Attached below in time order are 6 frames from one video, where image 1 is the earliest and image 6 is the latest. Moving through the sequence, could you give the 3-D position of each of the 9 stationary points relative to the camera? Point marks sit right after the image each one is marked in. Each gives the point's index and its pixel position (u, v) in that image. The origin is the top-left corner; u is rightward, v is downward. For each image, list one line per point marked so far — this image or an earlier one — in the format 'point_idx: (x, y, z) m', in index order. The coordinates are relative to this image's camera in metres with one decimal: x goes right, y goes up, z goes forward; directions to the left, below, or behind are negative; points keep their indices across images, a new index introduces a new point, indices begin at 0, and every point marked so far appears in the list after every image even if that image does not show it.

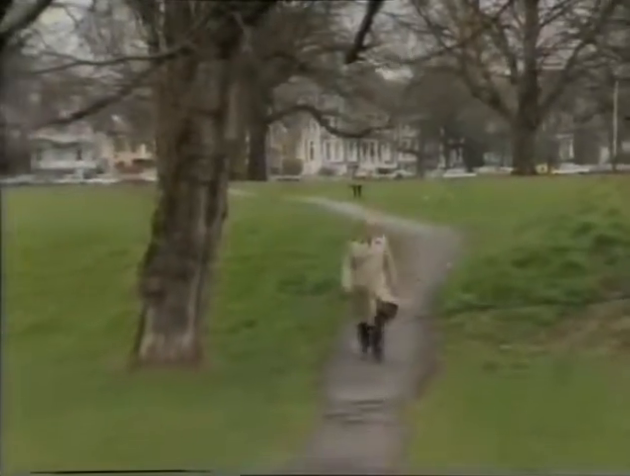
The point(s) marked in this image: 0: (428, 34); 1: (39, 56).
0: (+0.5, +0.9, +6.3) m
1: (-1.1, +0.7, +5.9) m
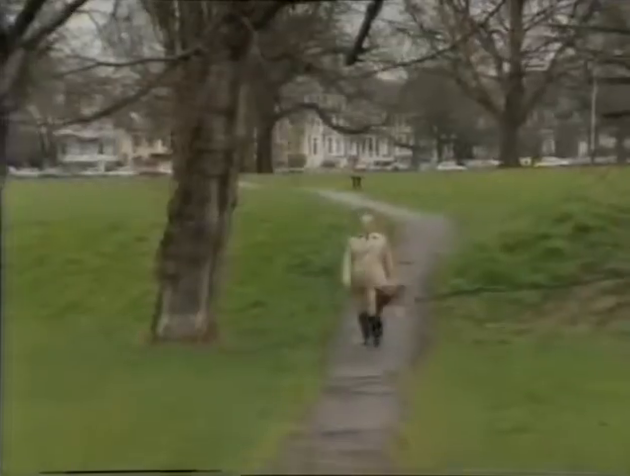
0: (+0.5, +0.9, +6.8) m
1: (-1.1, +0.8, +6.4) m
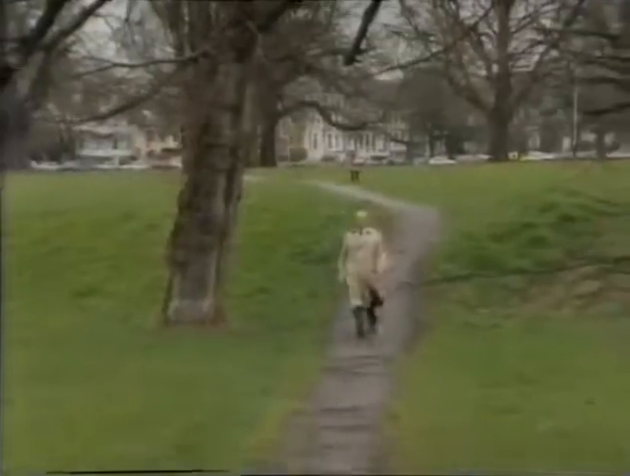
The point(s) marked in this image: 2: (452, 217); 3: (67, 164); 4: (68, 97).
0: (+0.5, +1.0, +7.3) m
1: (-1.1, +0.8, +6.9) m
2: (+0.7, +0.1, +7.5) m
3: (-1.2, +0.4, +7.0) m
4: (-1.2, +0.7, +7.0) m
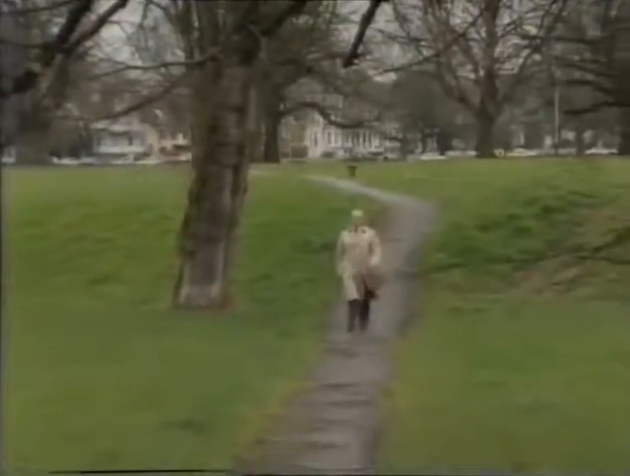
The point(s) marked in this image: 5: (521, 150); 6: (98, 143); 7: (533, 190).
0: (+0.5, +1.0, +7.8) m
1: (-1.1, +0.9, +7.5) m
2: (+0.7, +0.2, +8.1) m
3: (-1.2, +0.4, +7.5) m
4: (-1.2, +0.7, +7.6) m
5: (+1.1, +0.5, +7.8) m
6: (-1.1, +0.5, +7.5) m
7: (+1.2, +0.3, +8.1) m
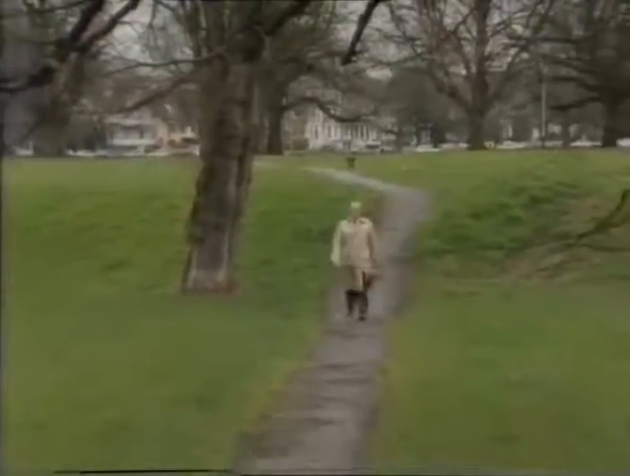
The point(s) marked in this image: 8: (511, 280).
0: (+0.5, +1.1, +8.3) m
1: (-1.1, +0.9, +7.9) m
2: (+0.7, +0.2, +8.6) m
3: (-1.2, +0.5, +8.0) m
4: (-1.2, +0.8, +8.0) m
5: (+1.1, +0.5, +8.3) m
6: (-1.1, +0.5, +8.0) m
7: (+1.2, +0.3, +8.6) m
8: (+1.1, -0.2, +8.5) m
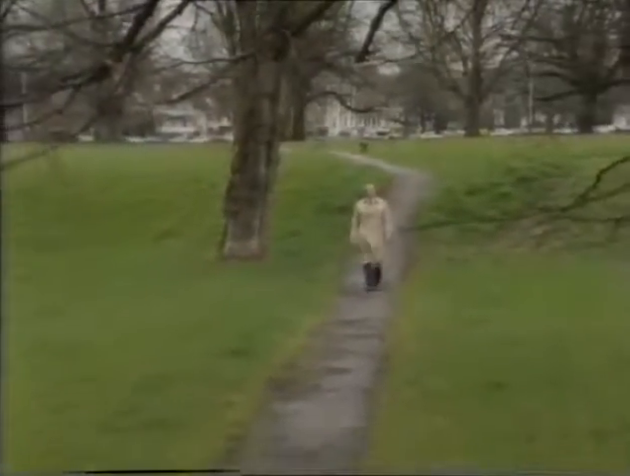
0: (+0.6, +1.3, +9.6) m
1: (-1.0, +1.1, +9.3) m
2: (+0.8, +0.4, +9.9) m
3: (-1.0, +0.6, +9.4) m
4: (-1.0, +0.9, +9.4) m
5: (+1.2, +0.7, +9.6) m
6: (-1.0, +0.7, +9.3) m
7: (+1.3, +0.5, +9.9) m
8: (+1.2, -0.1, +9.8) m
